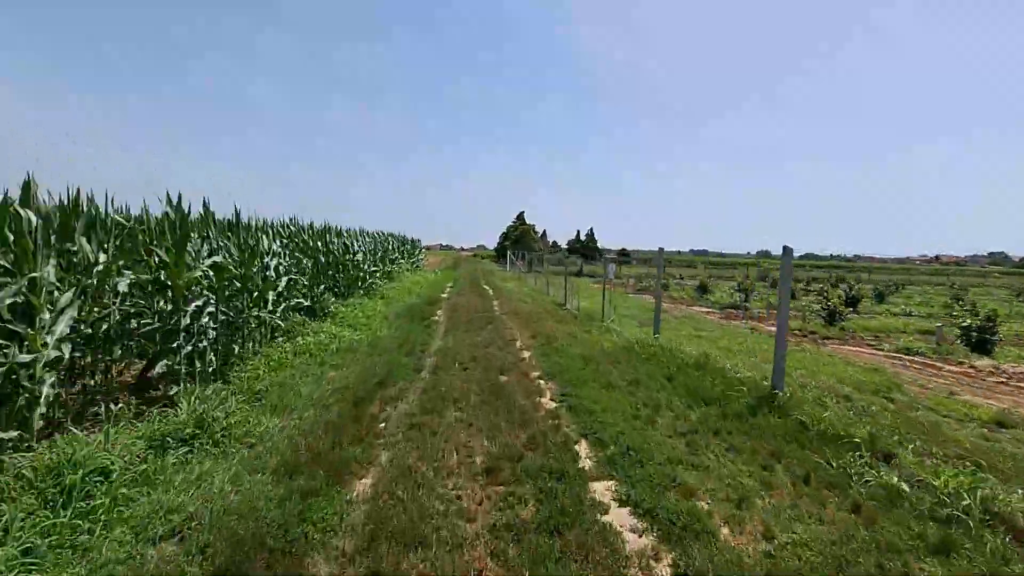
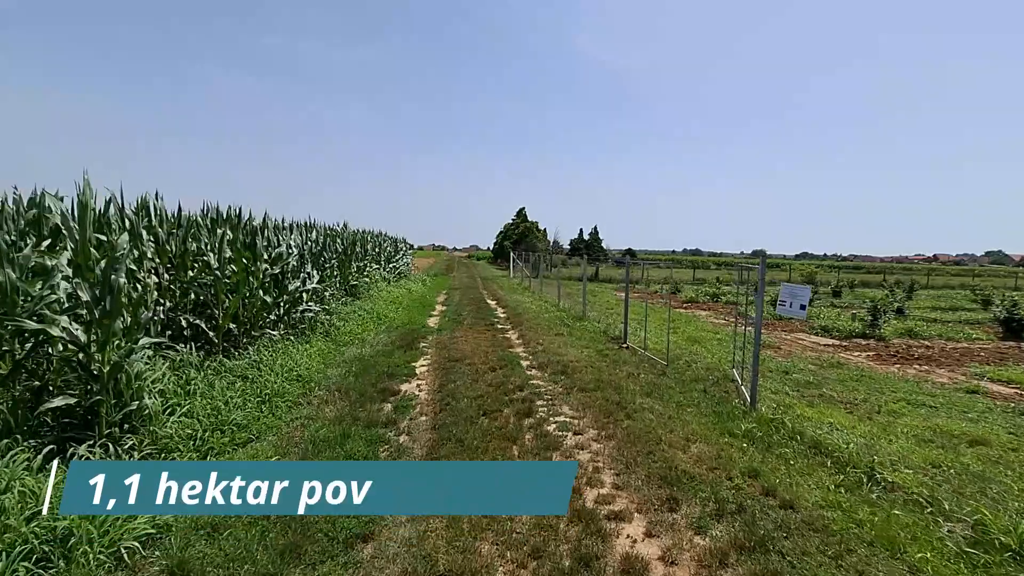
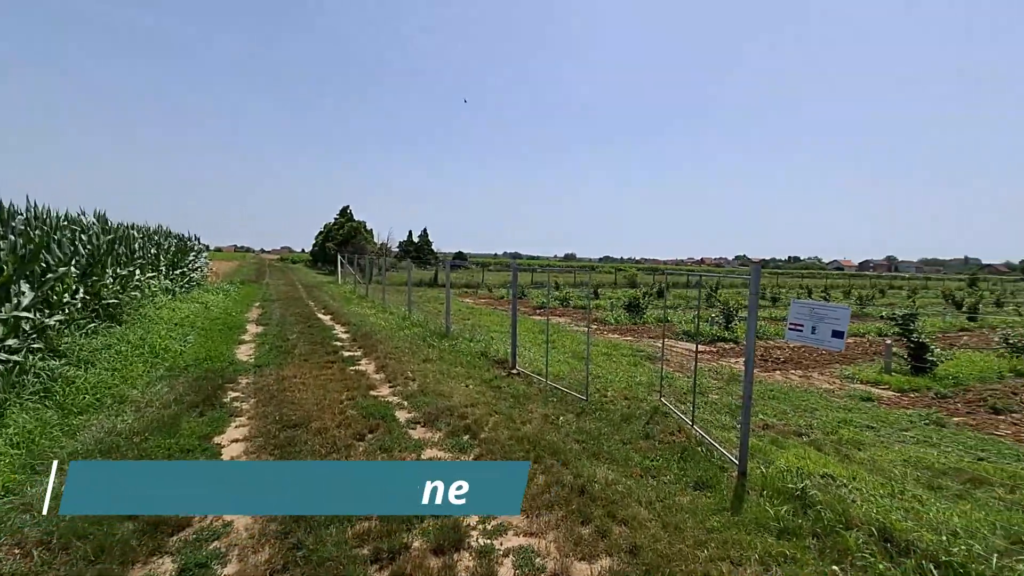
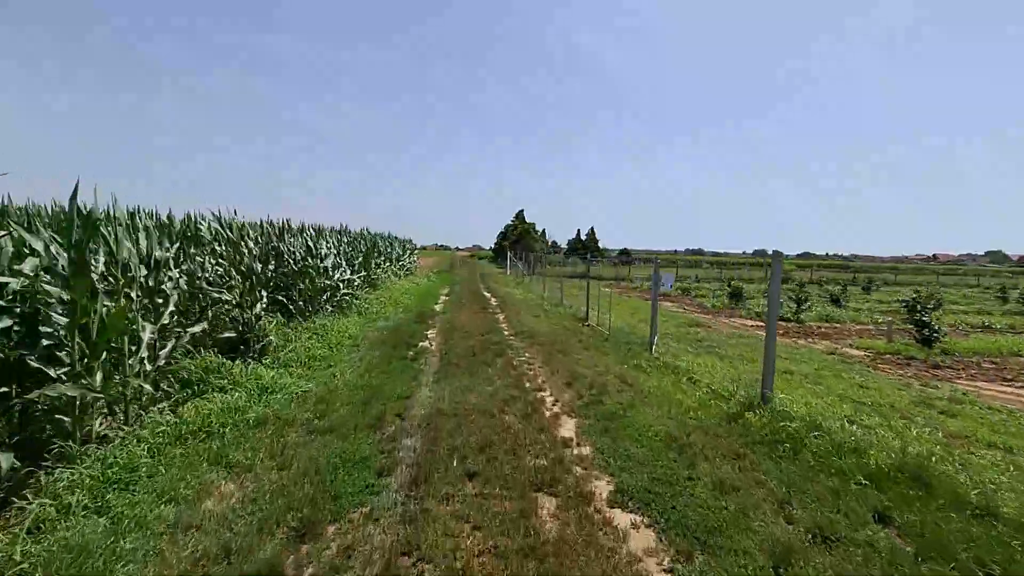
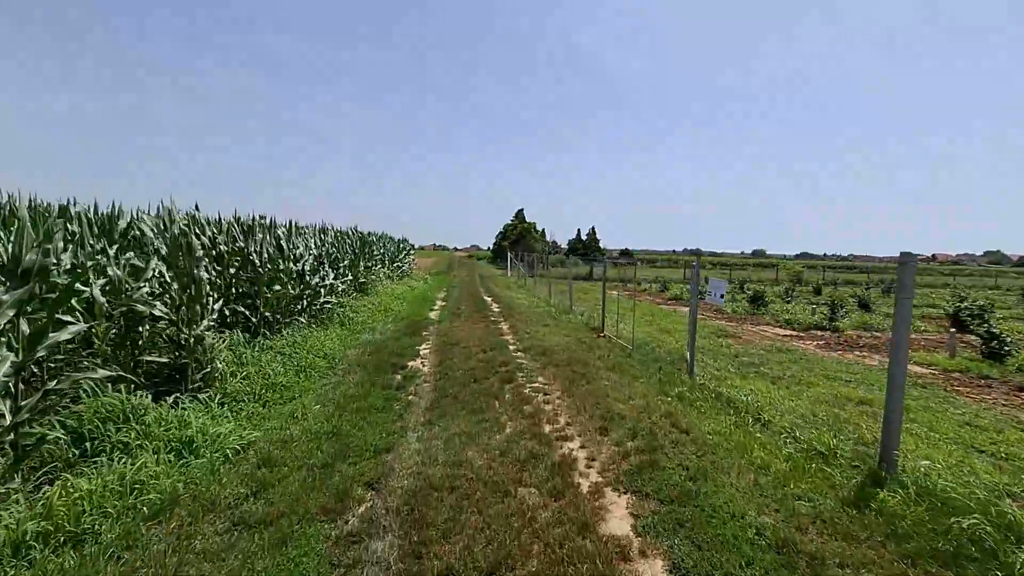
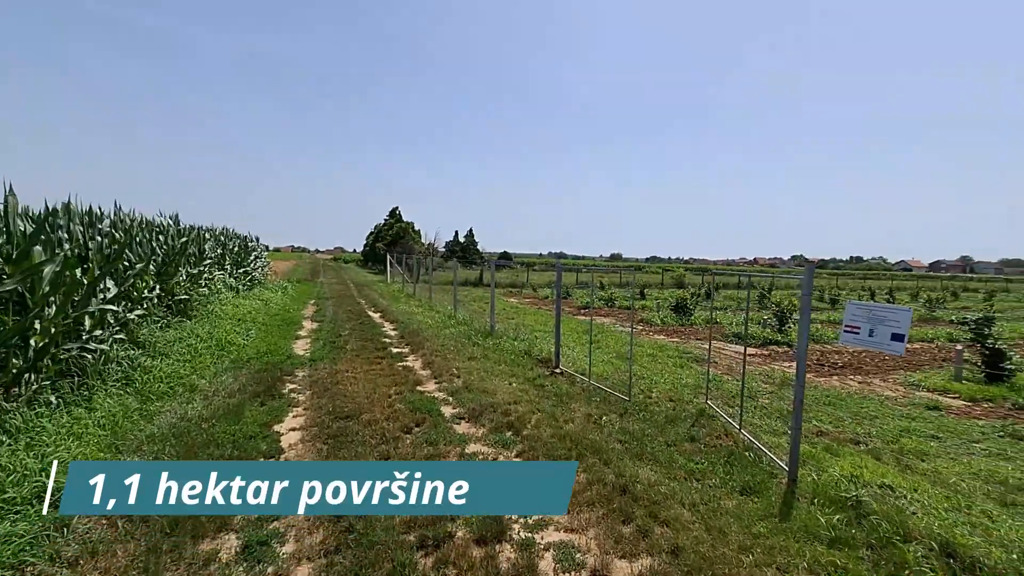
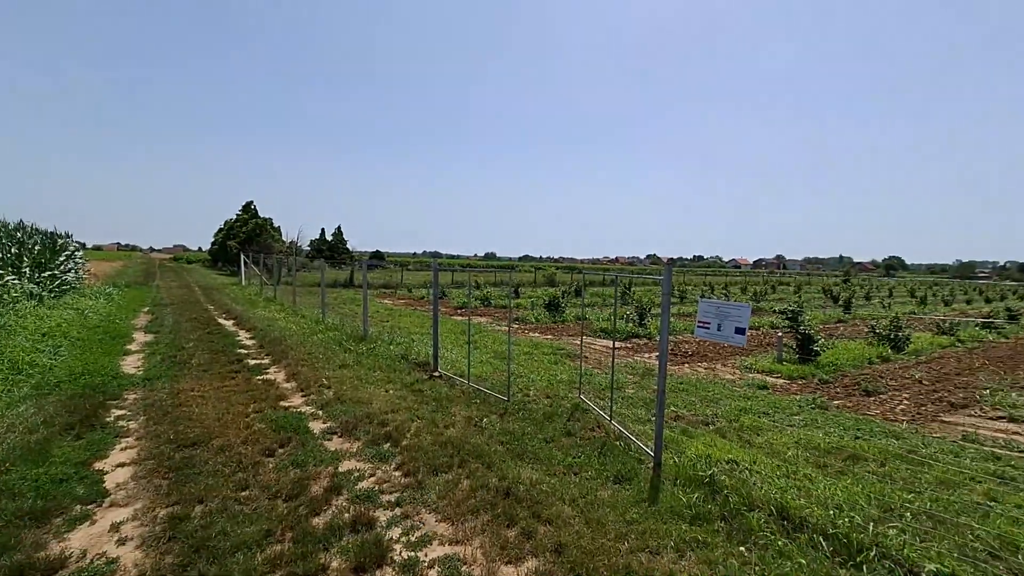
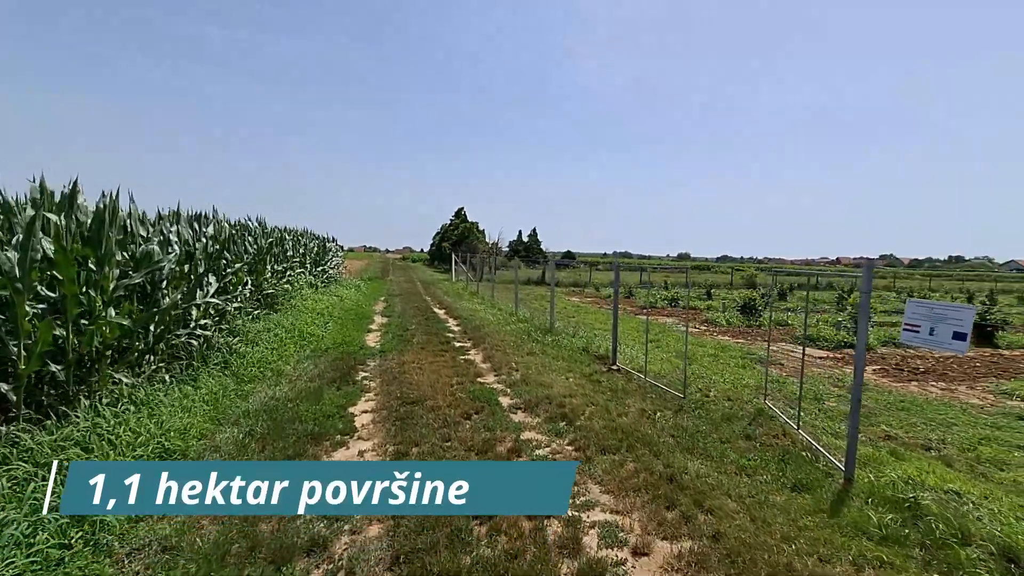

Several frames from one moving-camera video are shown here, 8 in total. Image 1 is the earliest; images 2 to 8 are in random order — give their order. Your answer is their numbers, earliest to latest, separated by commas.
4, 5, 2, 8, 6, 3, 7
